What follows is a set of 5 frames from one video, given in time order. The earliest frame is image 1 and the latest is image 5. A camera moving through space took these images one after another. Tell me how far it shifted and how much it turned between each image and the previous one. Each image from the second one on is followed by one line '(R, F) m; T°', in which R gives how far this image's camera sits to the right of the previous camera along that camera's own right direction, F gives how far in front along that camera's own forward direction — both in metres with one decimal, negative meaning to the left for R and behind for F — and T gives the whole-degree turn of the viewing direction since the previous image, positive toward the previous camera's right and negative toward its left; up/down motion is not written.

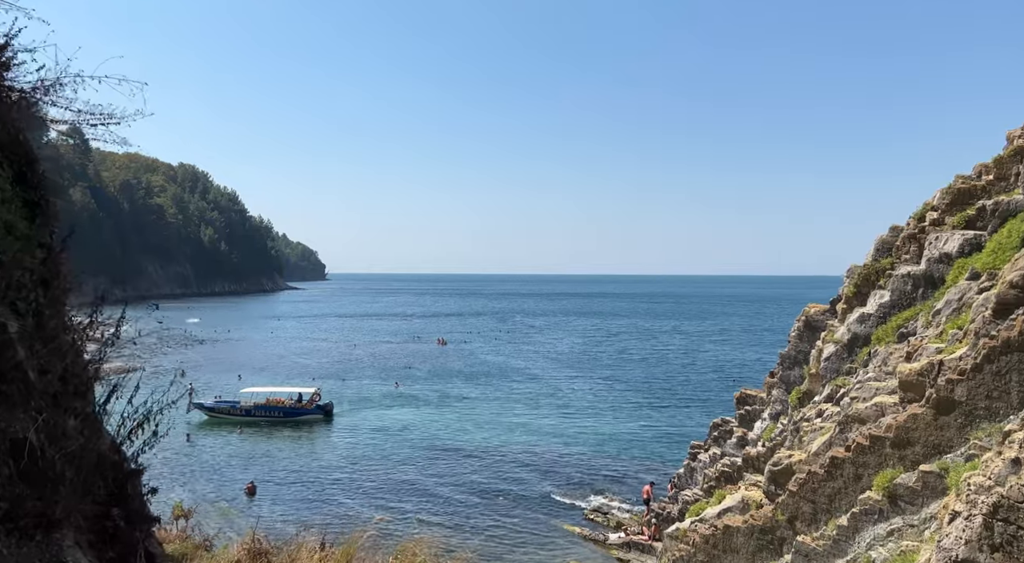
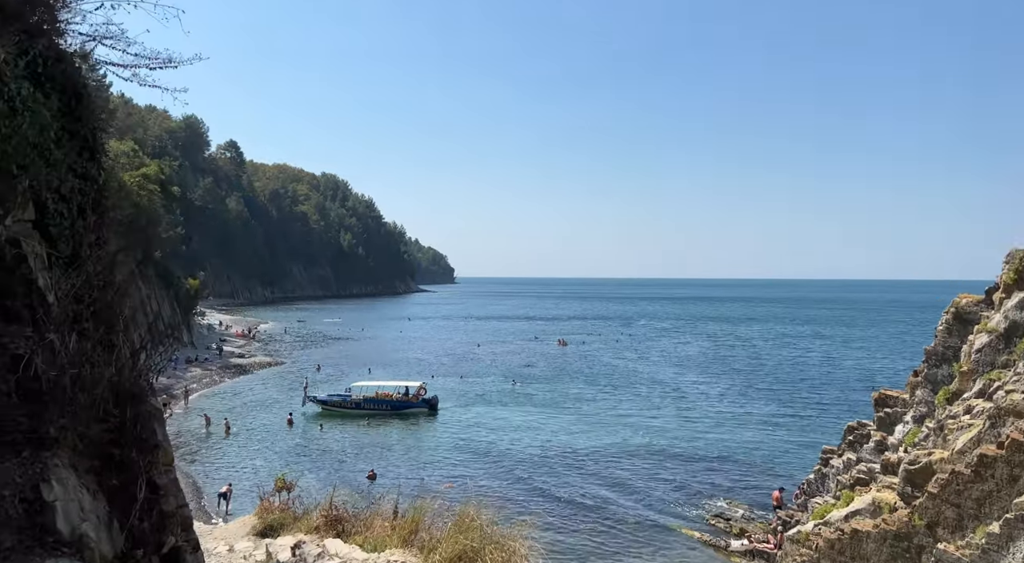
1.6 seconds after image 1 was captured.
(+0.3, +1.0) m; -8°
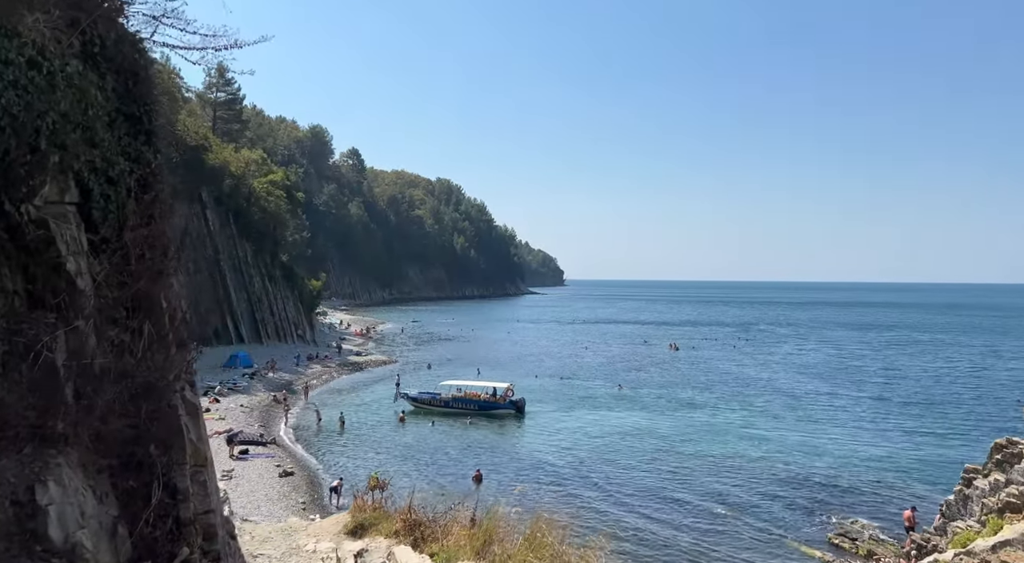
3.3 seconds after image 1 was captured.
(+0.3, +0.7) m; -7°
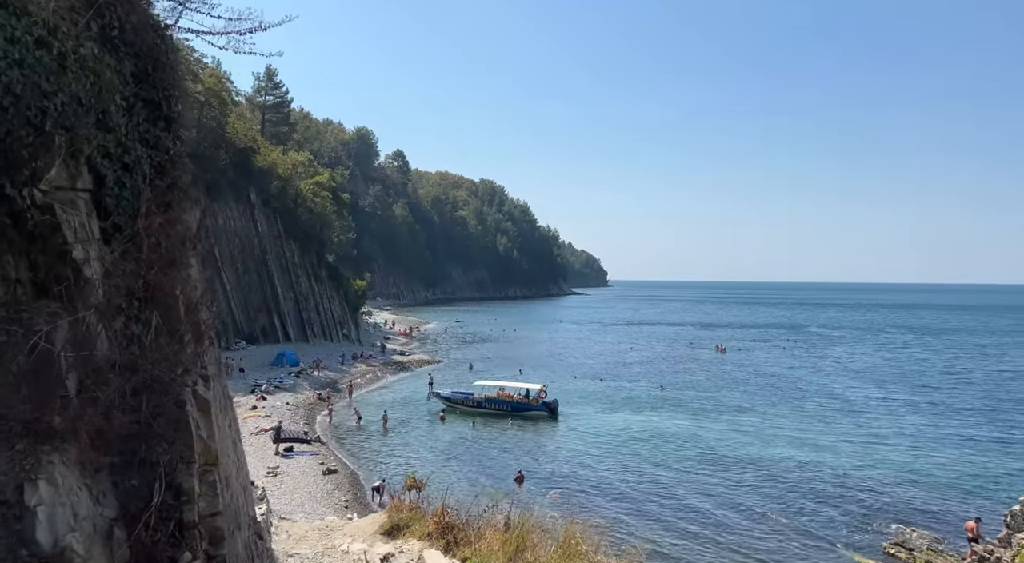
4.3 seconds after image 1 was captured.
(+0.1, +0.4) m; -3°
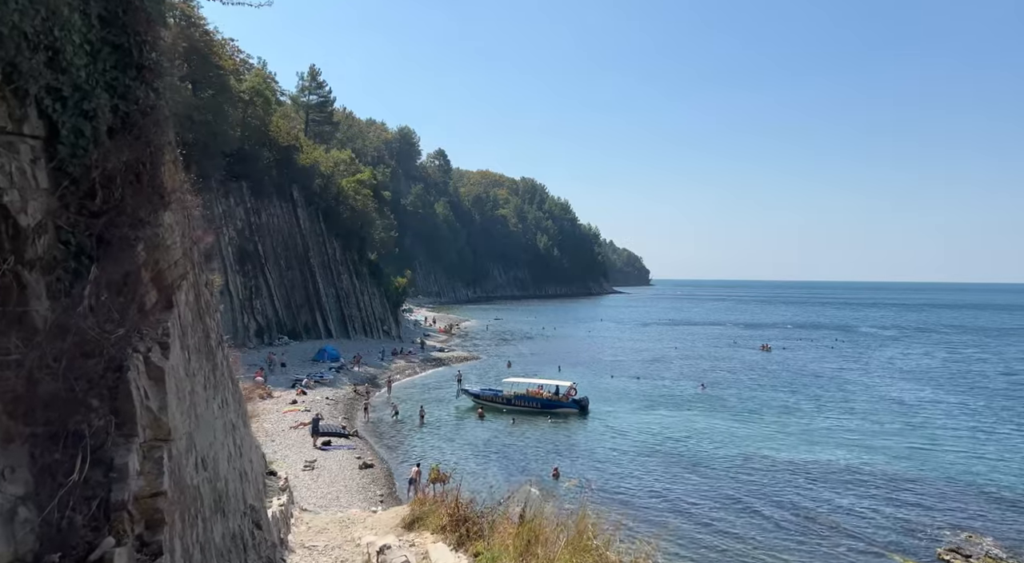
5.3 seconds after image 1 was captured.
(+0.2, +0.7) m; -3°
